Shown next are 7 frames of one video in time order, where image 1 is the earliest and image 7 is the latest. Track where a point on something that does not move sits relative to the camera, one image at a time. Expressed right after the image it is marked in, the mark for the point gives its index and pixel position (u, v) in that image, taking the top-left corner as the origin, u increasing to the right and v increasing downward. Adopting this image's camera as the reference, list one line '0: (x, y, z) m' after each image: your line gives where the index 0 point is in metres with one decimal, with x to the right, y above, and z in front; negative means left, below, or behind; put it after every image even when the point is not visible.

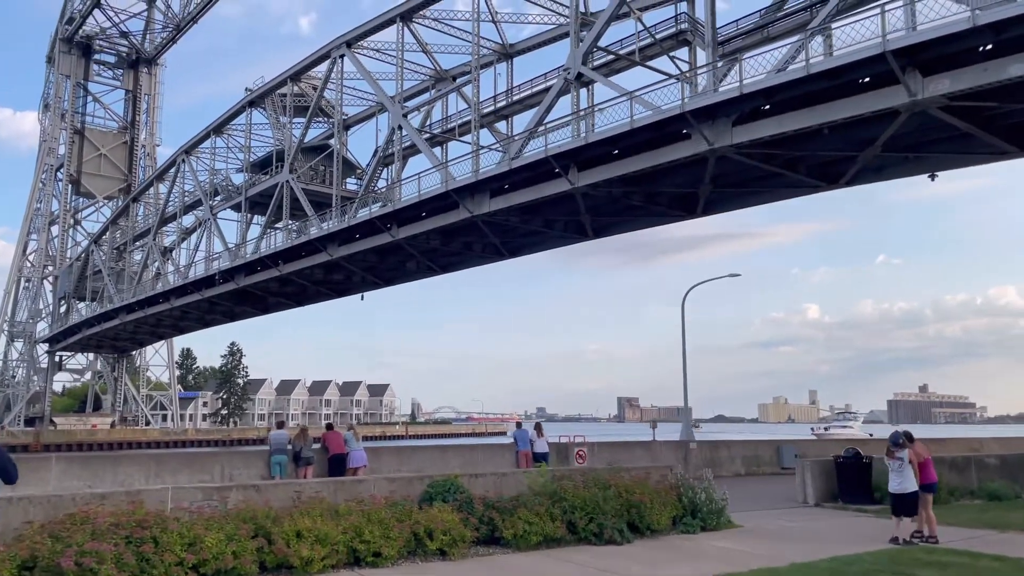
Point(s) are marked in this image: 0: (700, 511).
0: (+2.2, -2.6, +9.5) m
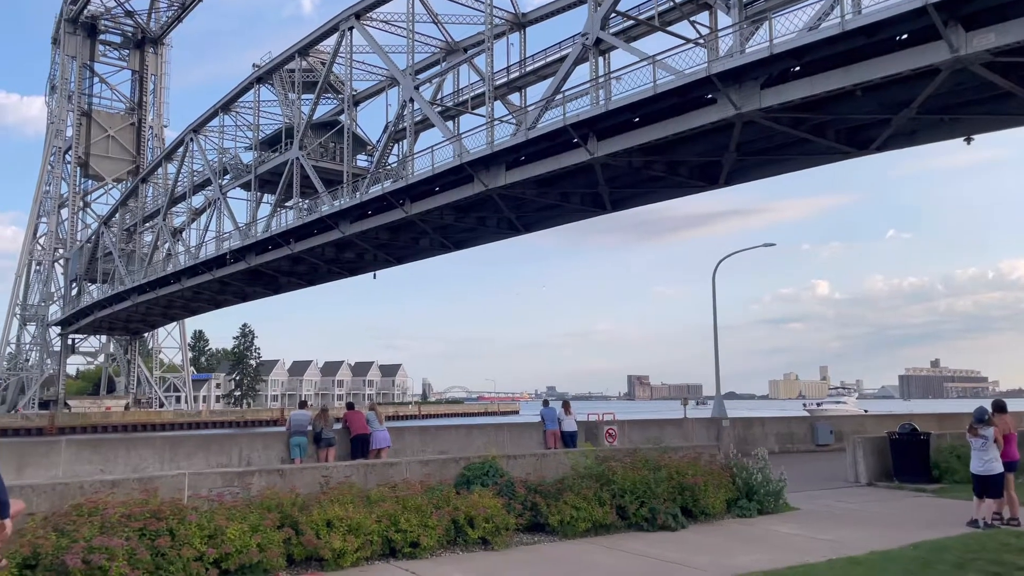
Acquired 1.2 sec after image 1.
0: (+2.6, -2.2, +8.8) m
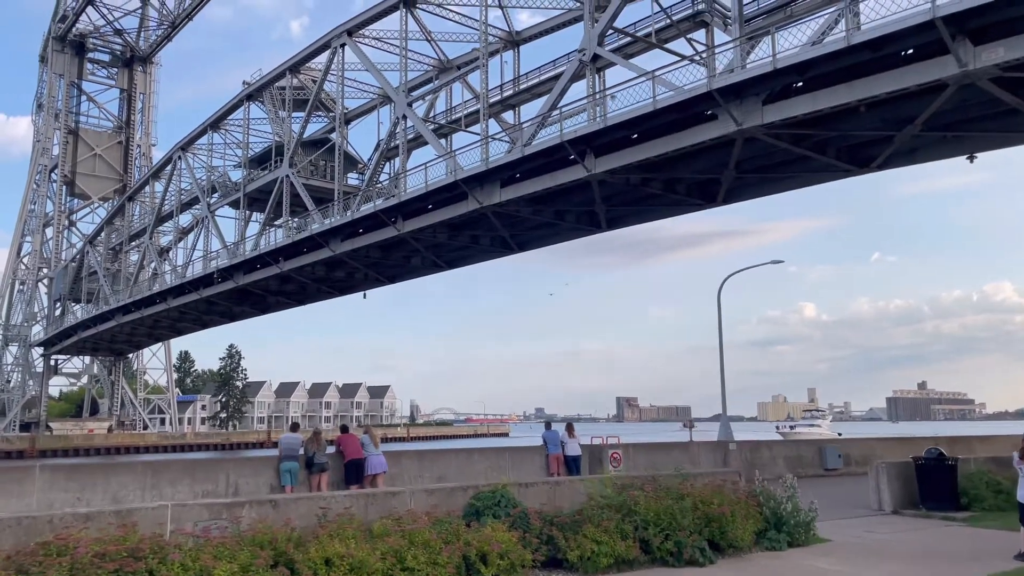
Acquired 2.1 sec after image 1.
0: (+2.7, -2.4, +8.2) m
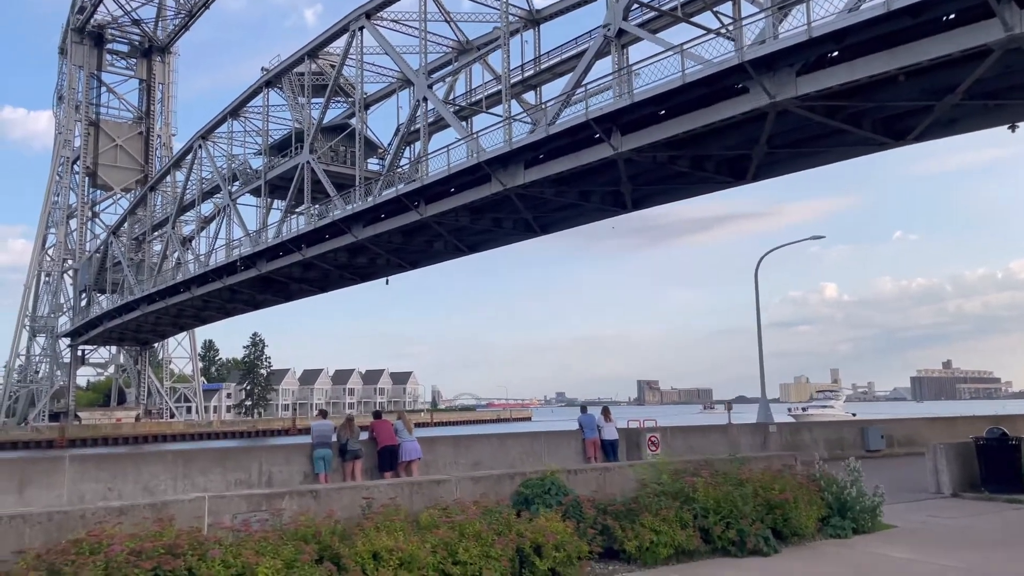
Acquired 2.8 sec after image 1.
0: (+3.2, -2.1, +7.7) m
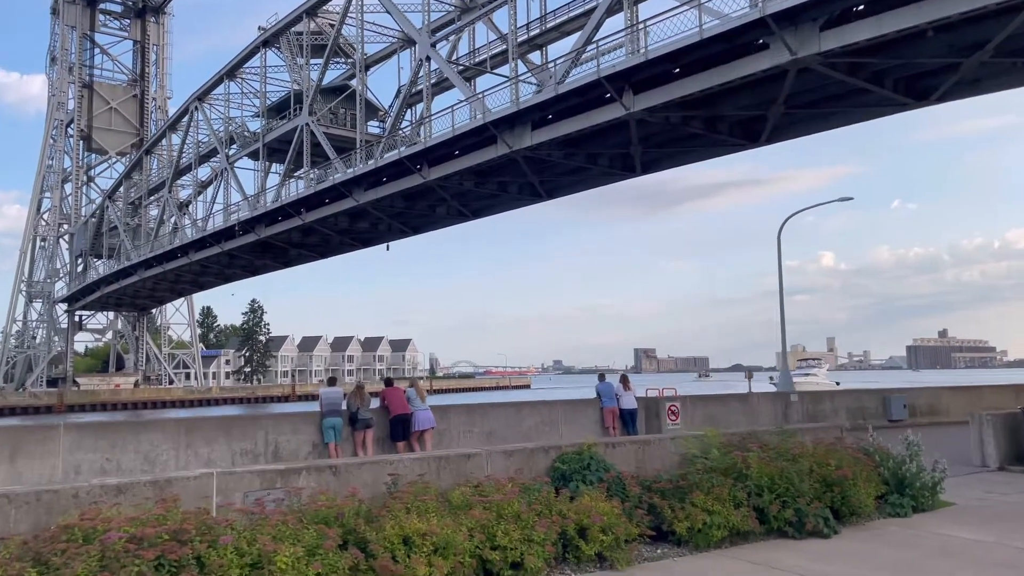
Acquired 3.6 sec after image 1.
0: (+3.5, -1.7, +7.1) m
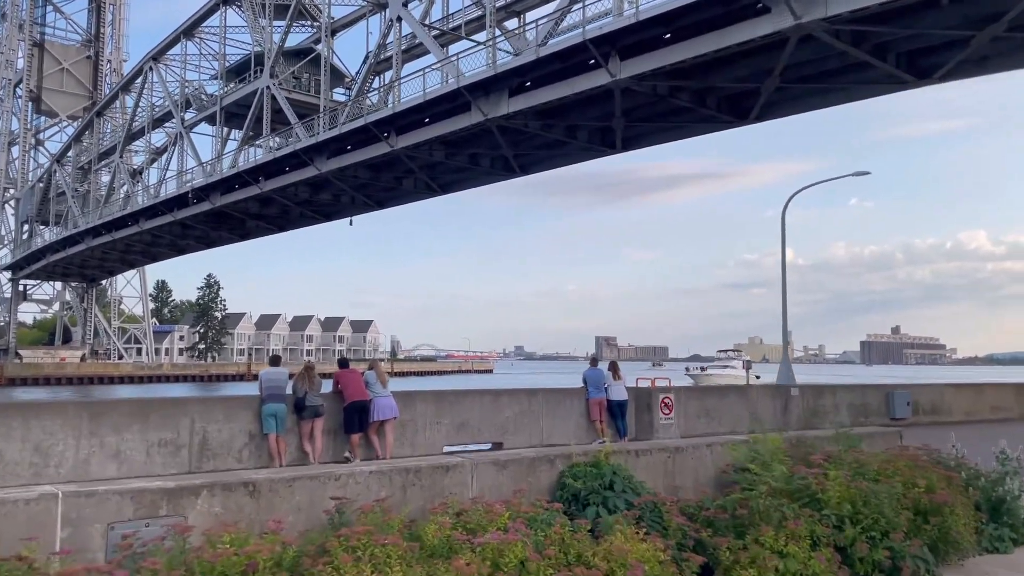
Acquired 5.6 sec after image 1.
0: (+3.4, -1.5, +5.6) m
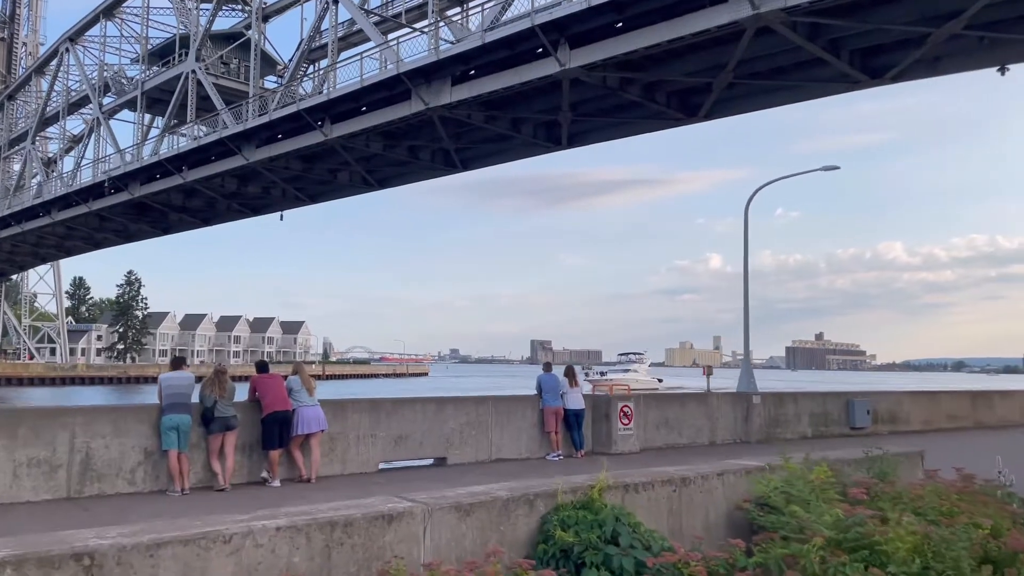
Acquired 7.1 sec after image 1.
0: (+3.2, -1.5, +4.6) m
